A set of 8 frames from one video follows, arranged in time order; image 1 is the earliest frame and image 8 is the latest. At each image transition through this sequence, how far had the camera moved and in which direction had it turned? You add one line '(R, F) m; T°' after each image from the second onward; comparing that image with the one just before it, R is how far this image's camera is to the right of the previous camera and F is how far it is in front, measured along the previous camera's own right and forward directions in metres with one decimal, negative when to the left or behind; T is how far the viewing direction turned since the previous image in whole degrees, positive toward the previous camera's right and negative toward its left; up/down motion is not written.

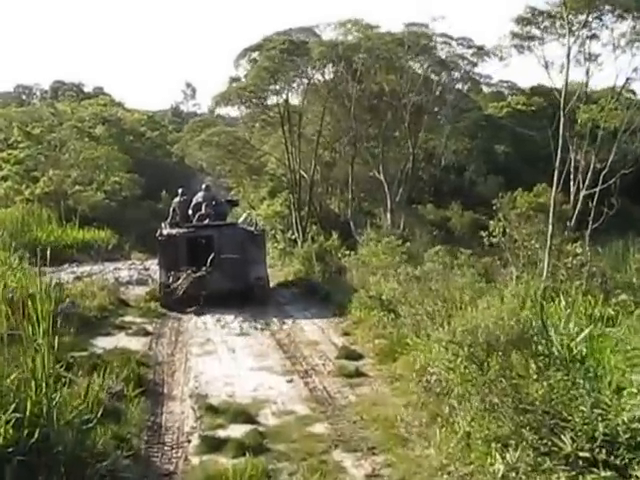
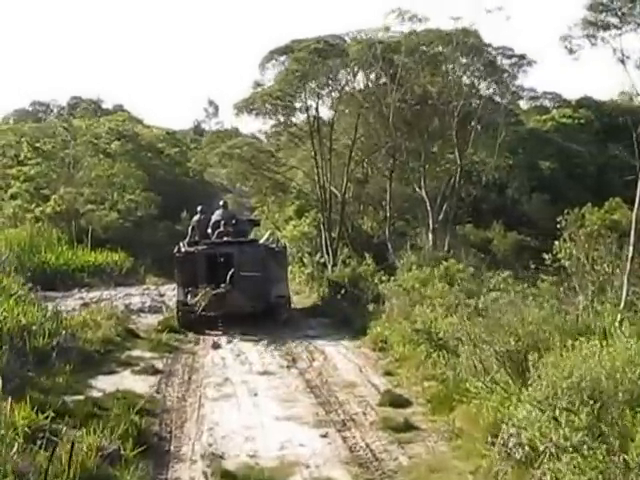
(-0.2, +2.9) m; -1°
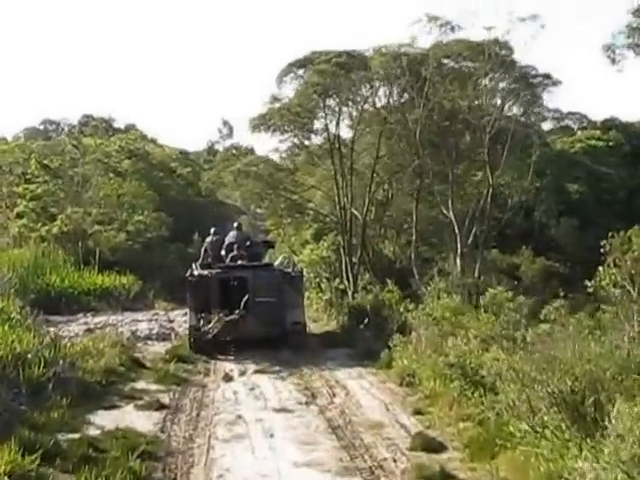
(-0.1, +1.6) m; -1°
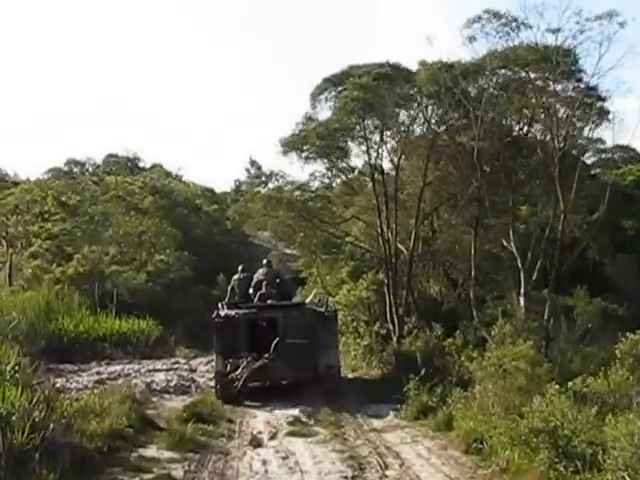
(-0.2, +3.1) m; -1°
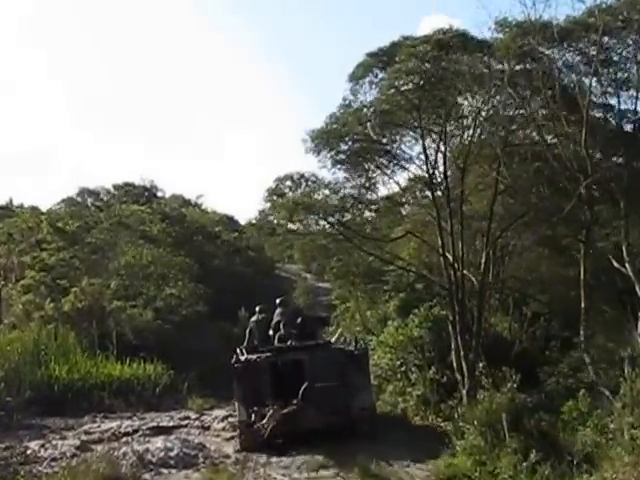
(-0.3, +5.3) m; -1°
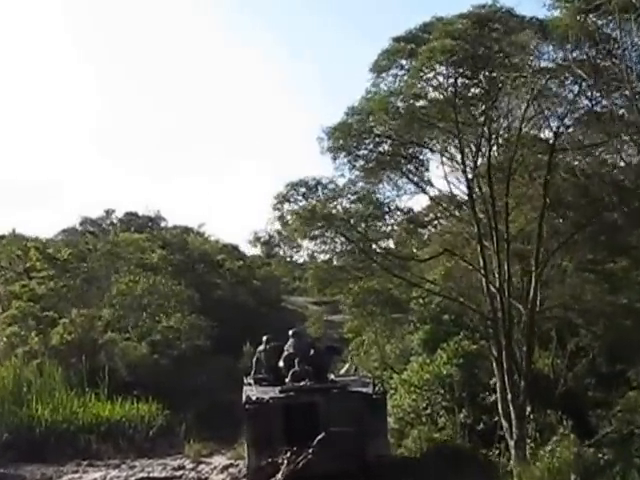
(-0.1, +2.8) m; 0°
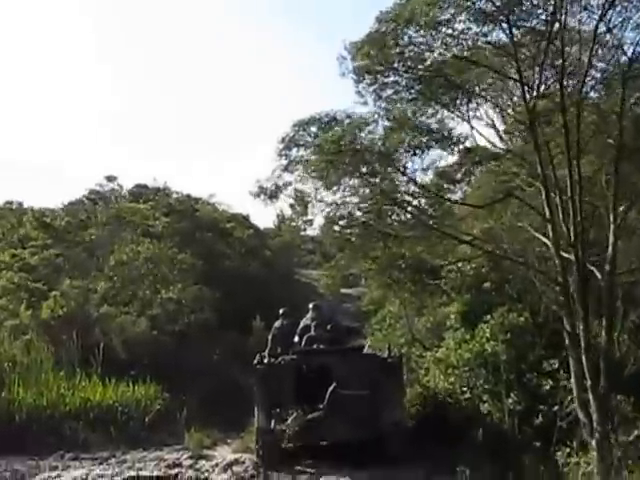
(-0.1, +3.0) m; -1°
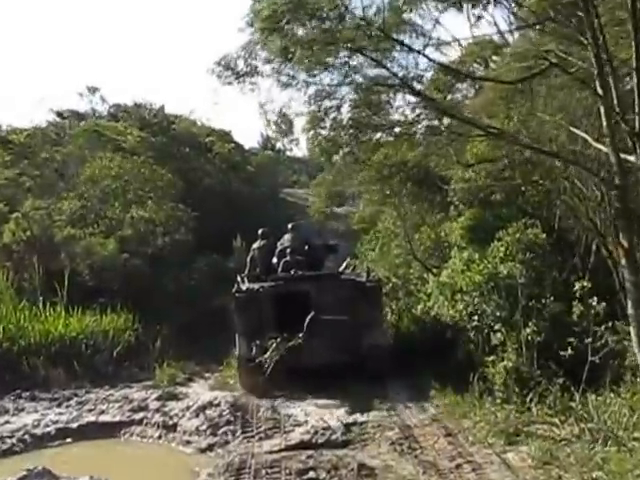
(0.0, +2.3) m; +1°
